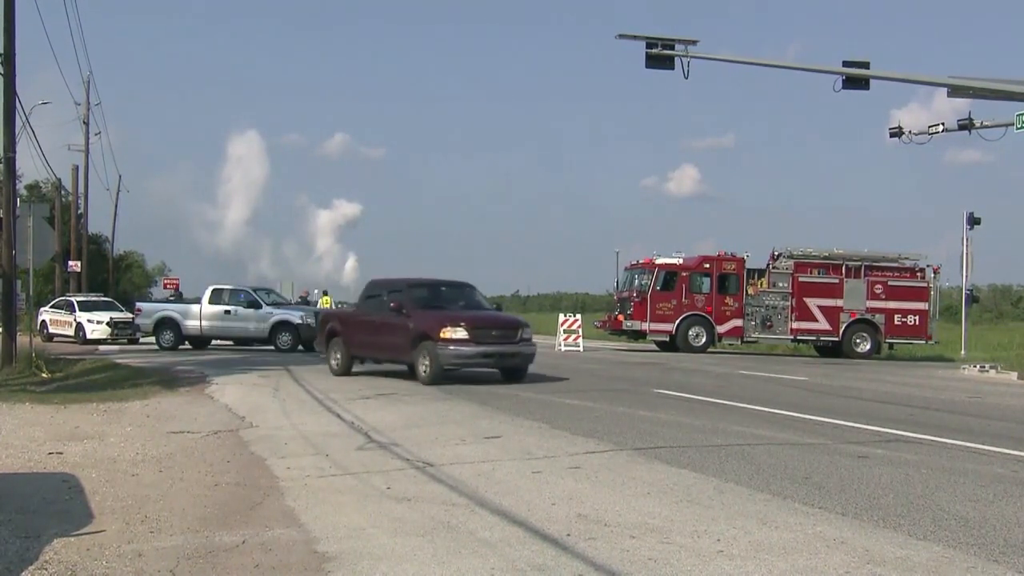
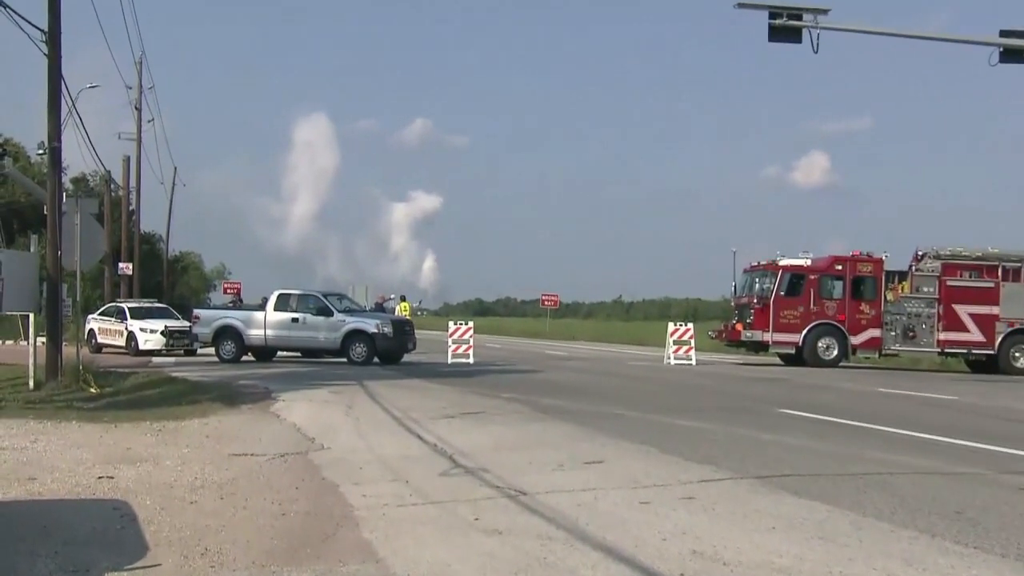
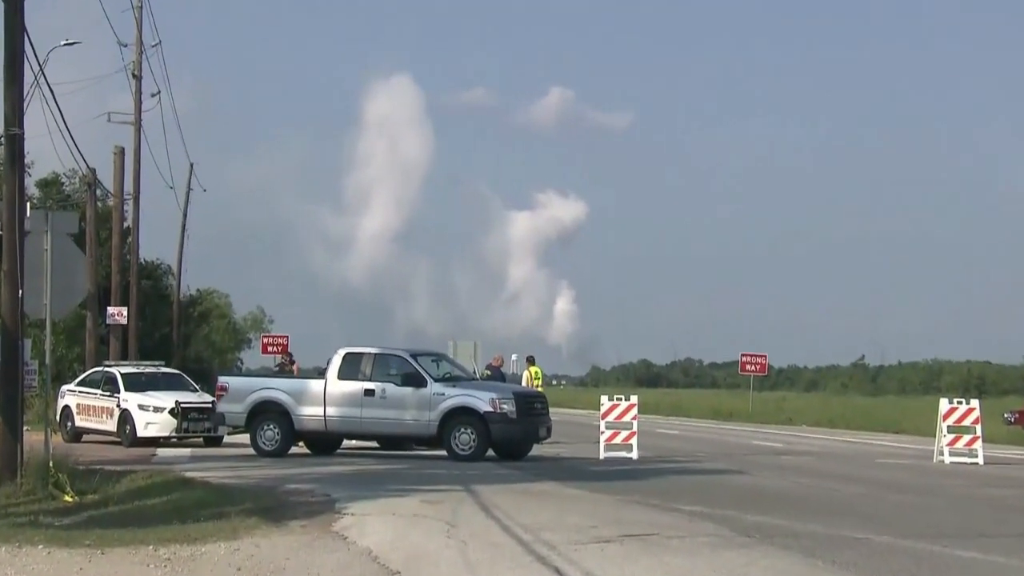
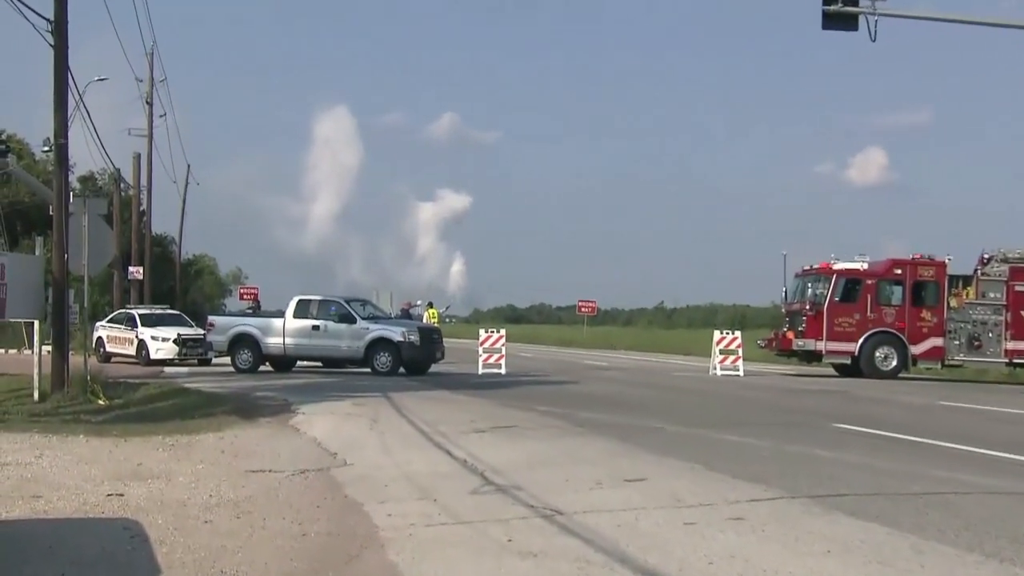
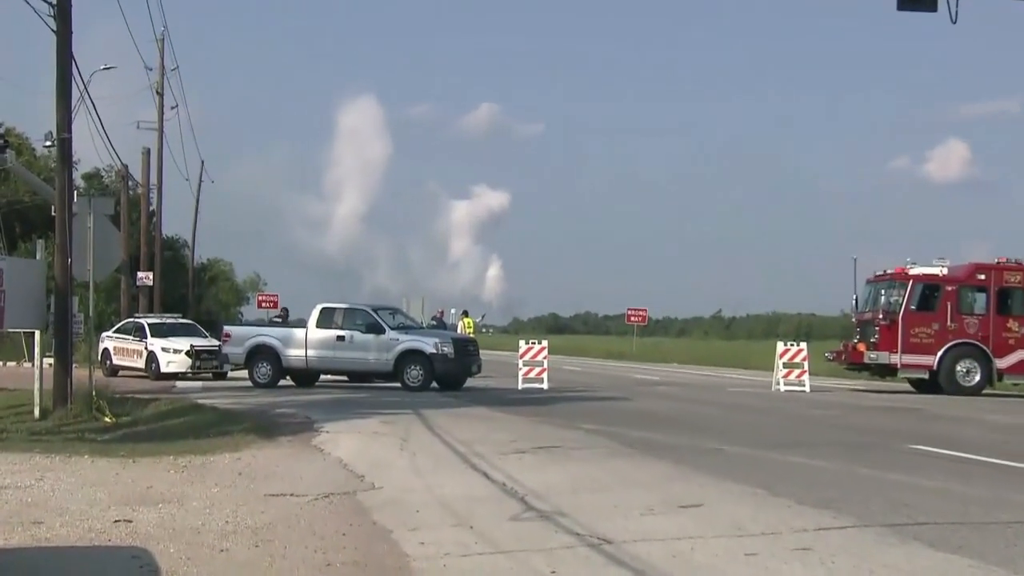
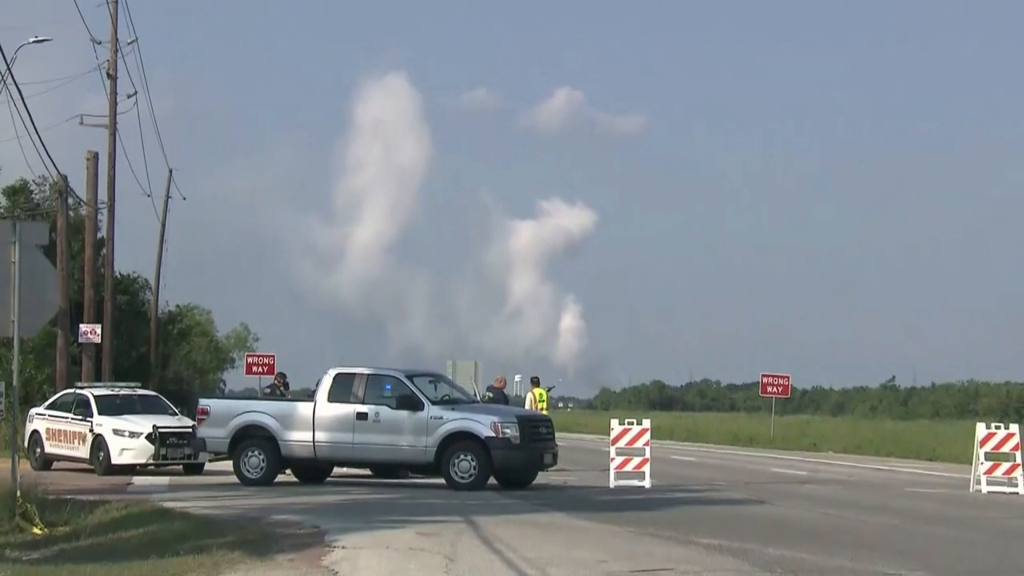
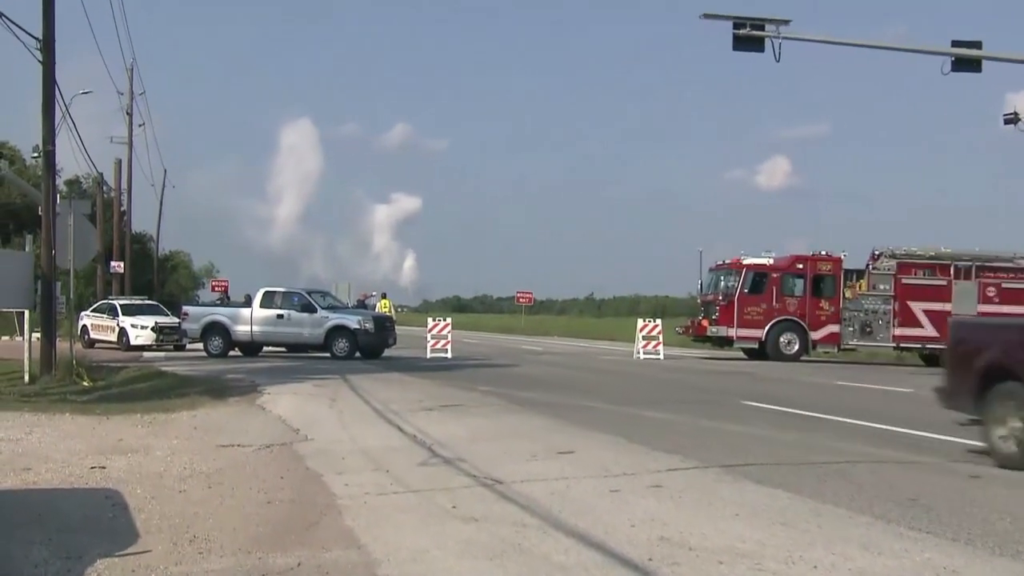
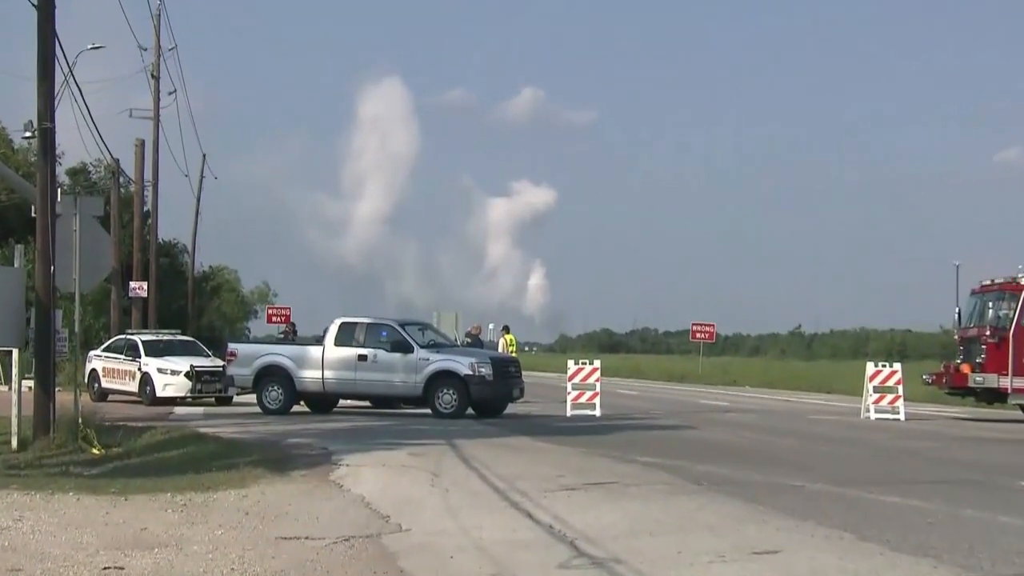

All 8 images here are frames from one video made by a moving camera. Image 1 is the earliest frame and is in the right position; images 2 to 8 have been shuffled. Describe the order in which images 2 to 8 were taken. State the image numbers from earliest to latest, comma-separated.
7, 2, 4, 5, 8, 3, 6
